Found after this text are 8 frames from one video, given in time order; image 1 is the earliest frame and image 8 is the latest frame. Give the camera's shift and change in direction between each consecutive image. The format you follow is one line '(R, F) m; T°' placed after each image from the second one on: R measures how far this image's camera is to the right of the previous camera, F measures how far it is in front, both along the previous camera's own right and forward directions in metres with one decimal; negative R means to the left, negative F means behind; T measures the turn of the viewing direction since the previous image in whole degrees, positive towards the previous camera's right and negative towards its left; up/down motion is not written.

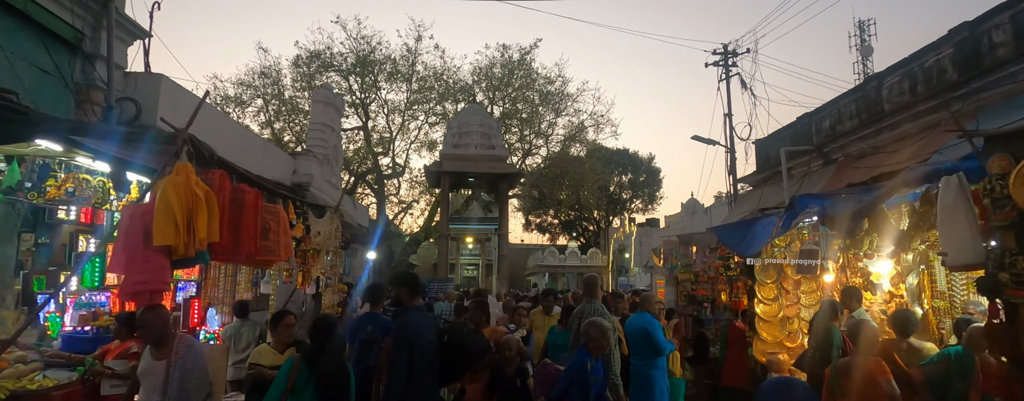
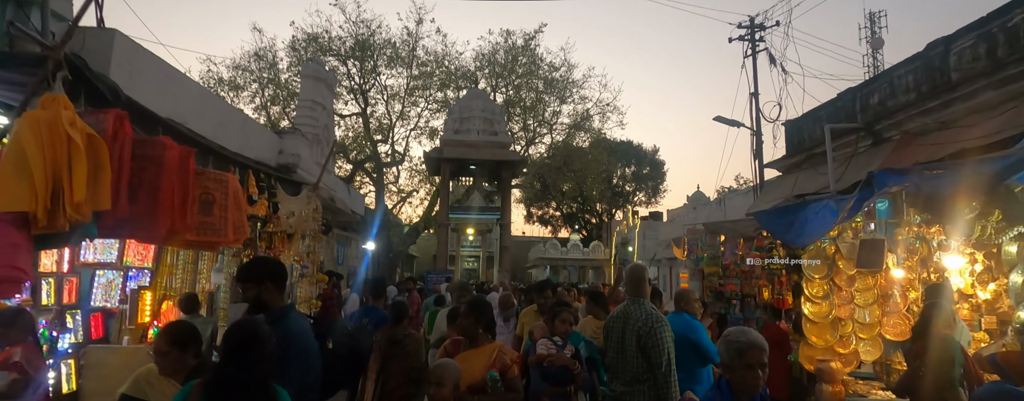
(-0.1, +1.0) m; 0°
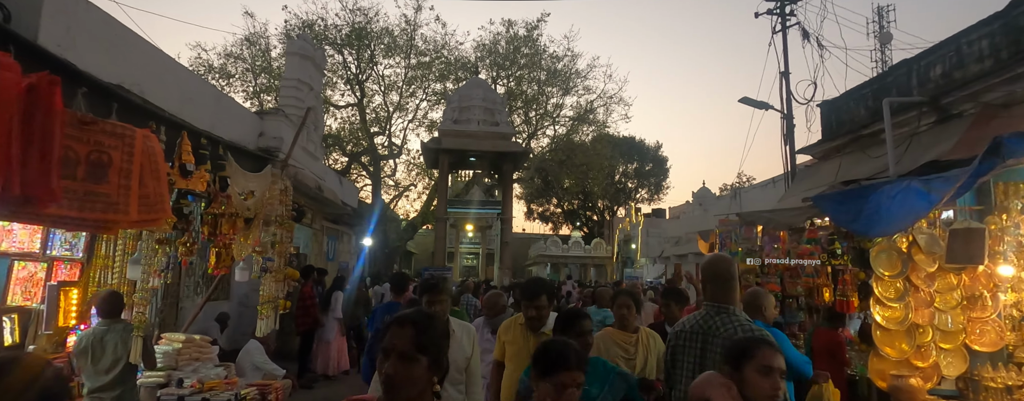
(-0.1, +1.1) m; 0°
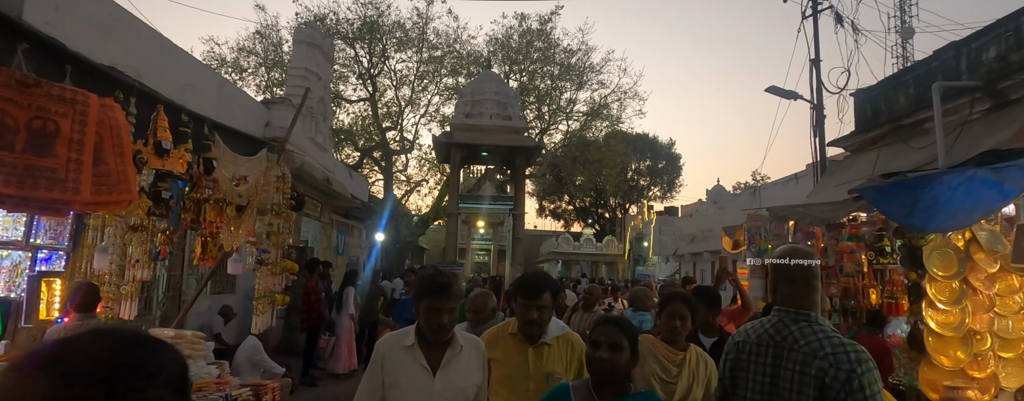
(0.0, +0.4) m; -1°
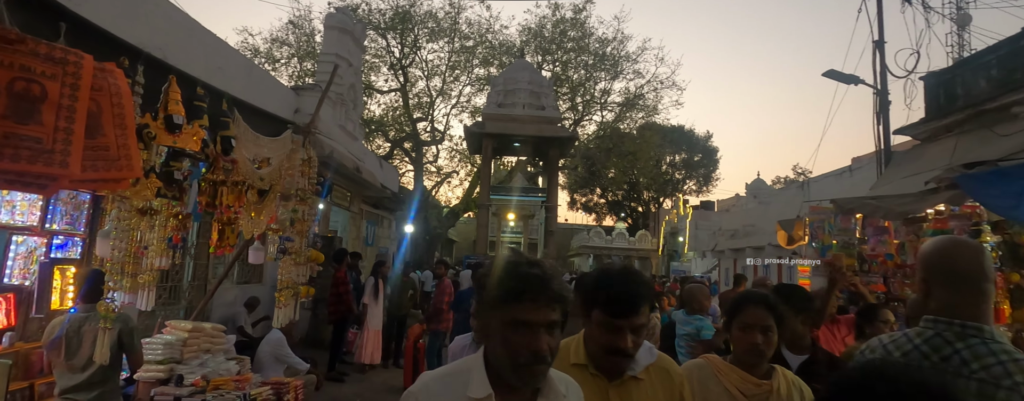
(-0.1, +0.4) m; -3°
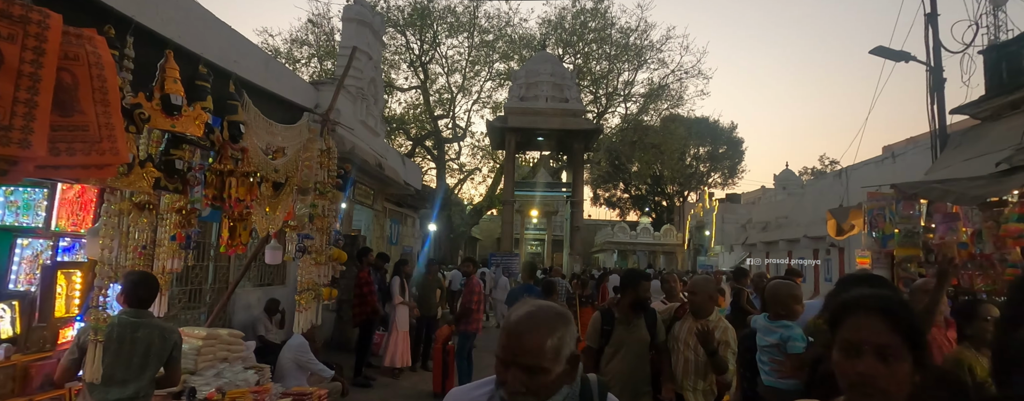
(-0.1, +0.4) m; -2°
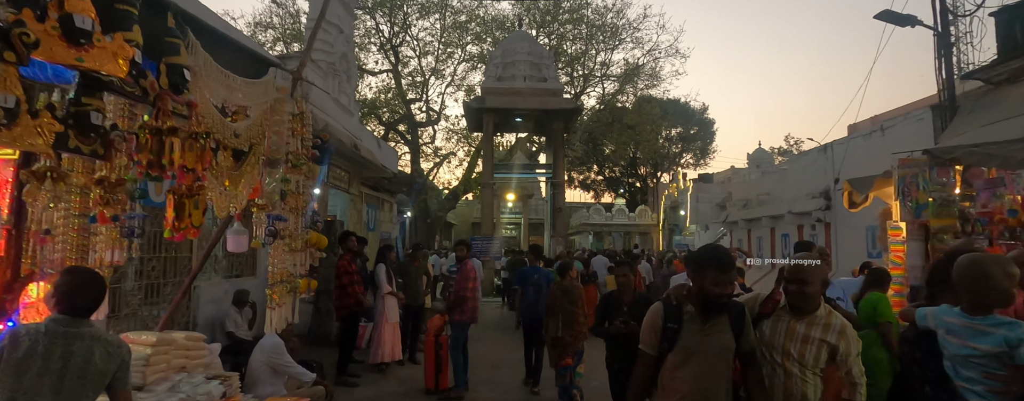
(-0.2, +0.6) m; +3°
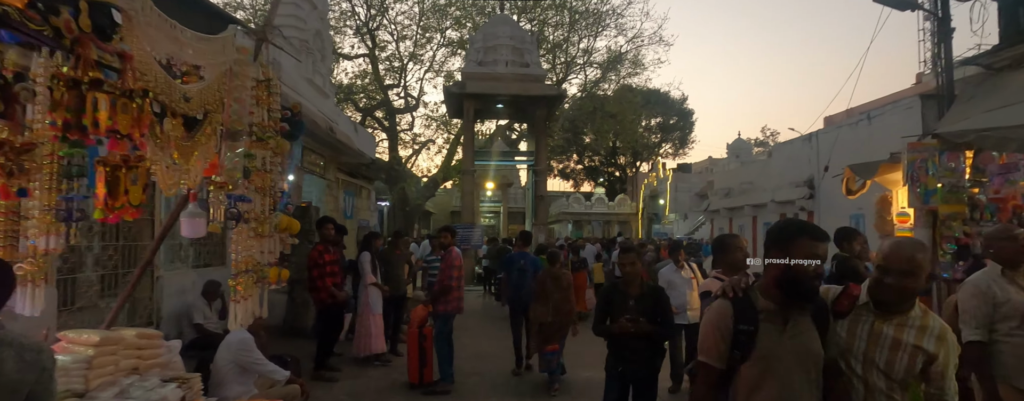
(-0.1, +0.4) m; +2°
